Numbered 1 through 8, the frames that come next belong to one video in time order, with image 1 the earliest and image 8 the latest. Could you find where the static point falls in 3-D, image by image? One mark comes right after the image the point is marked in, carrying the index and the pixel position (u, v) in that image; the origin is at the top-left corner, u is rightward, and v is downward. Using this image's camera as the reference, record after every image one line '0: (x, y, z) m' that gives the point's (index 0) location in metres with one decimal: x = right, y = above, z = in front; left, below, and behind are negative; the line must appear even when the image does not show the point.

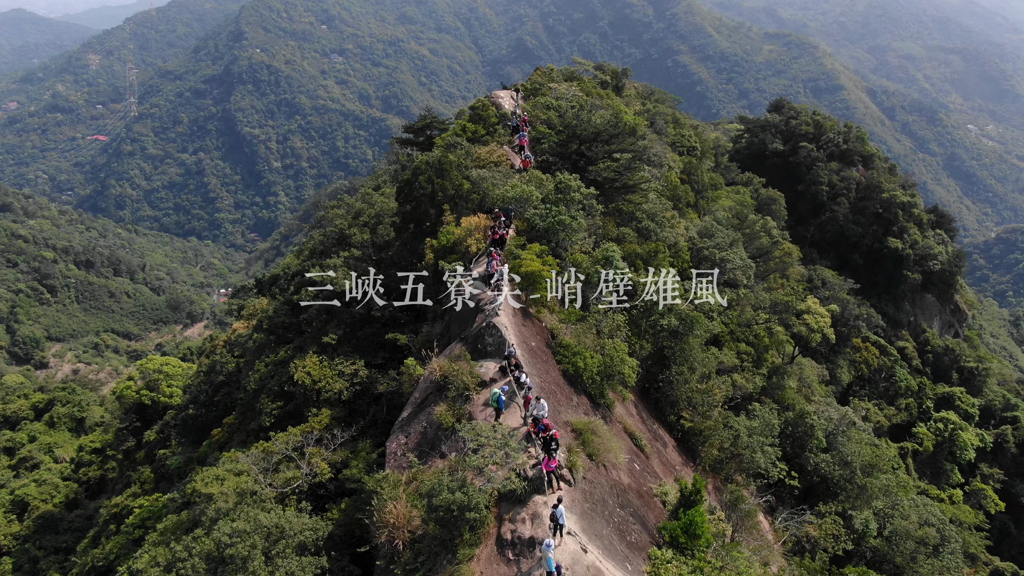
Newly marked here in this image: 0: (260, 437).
0: (-6.0, -3.5, +18.5) m
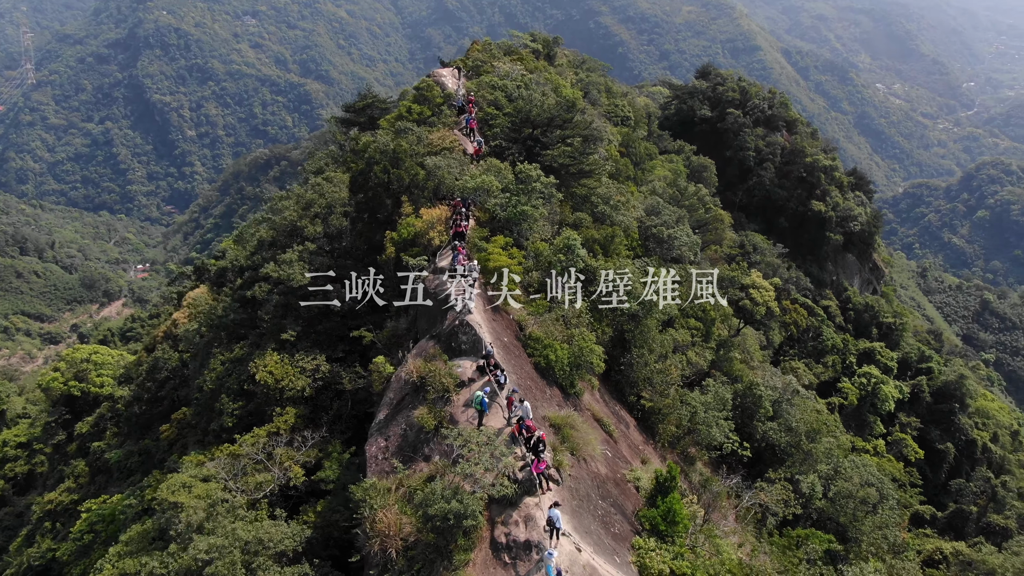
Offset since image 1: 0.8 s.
0: (-6.7, -3.5, +18.1) m
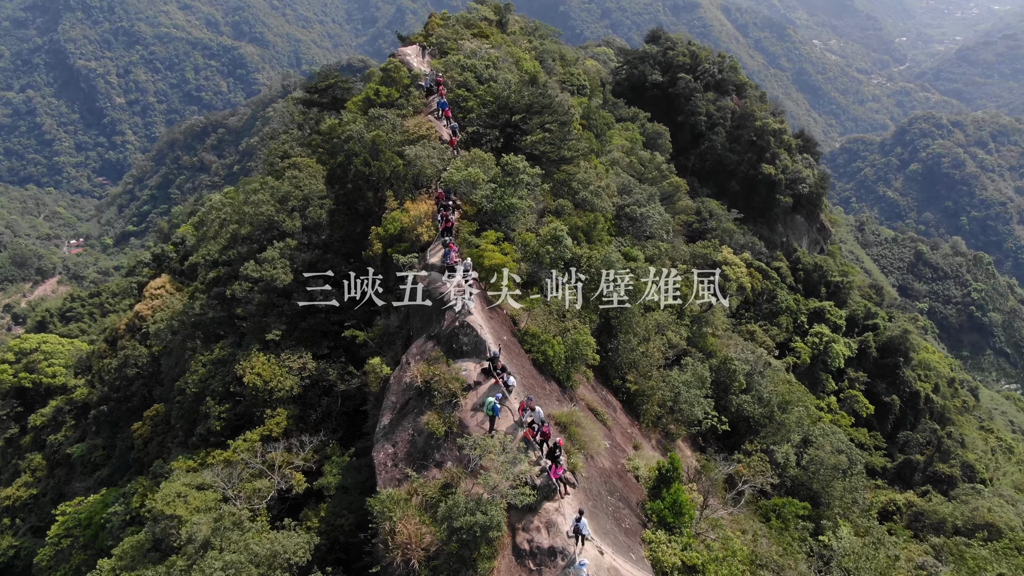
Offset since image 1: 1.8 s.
0: (-6.9, -3.5, +17.8) m
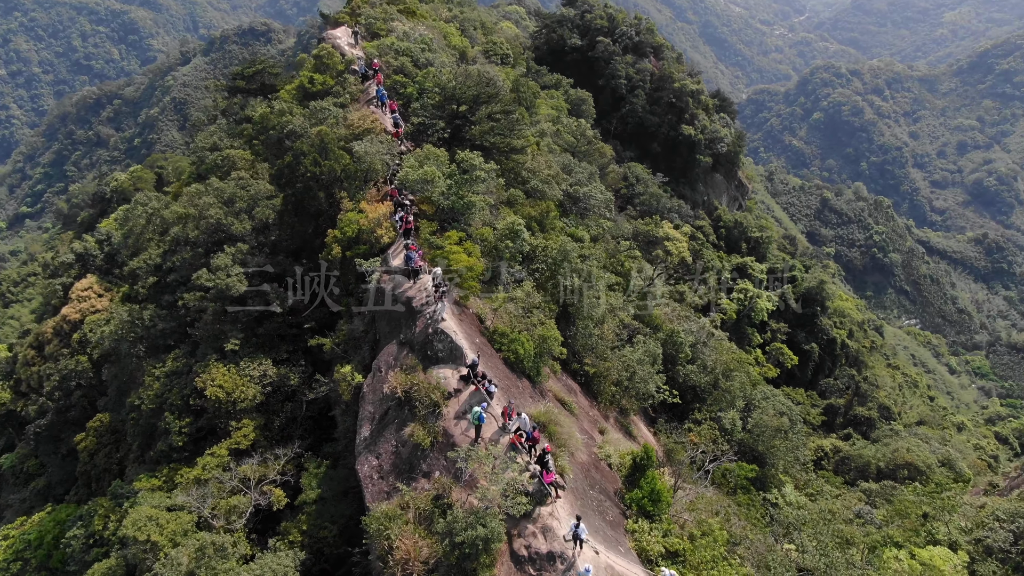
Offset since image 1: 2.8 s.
0: (-7.6, -3.8, +17.4) m
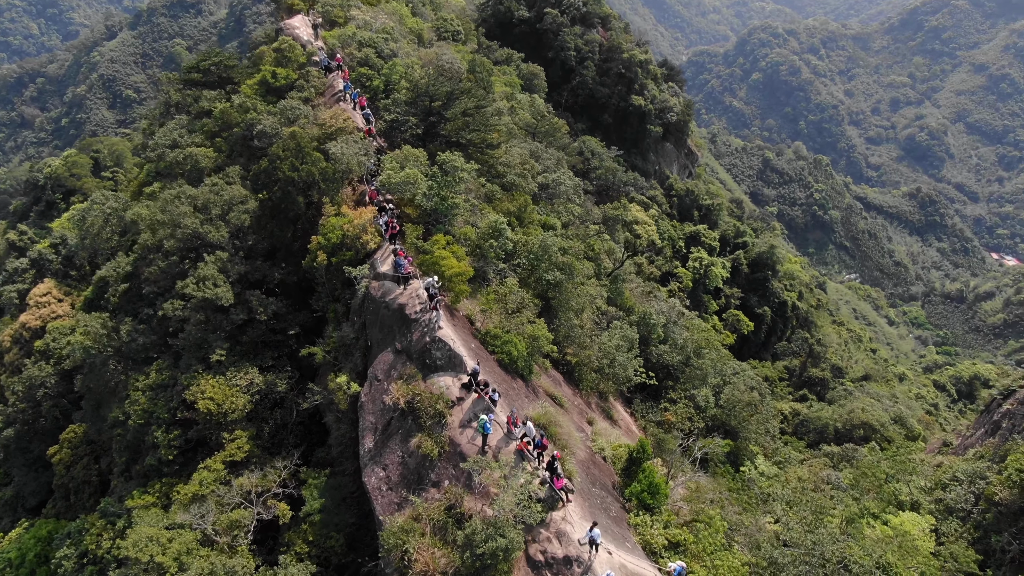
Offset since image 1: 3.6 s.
0: (-7.7, -4.0, +17.3) m
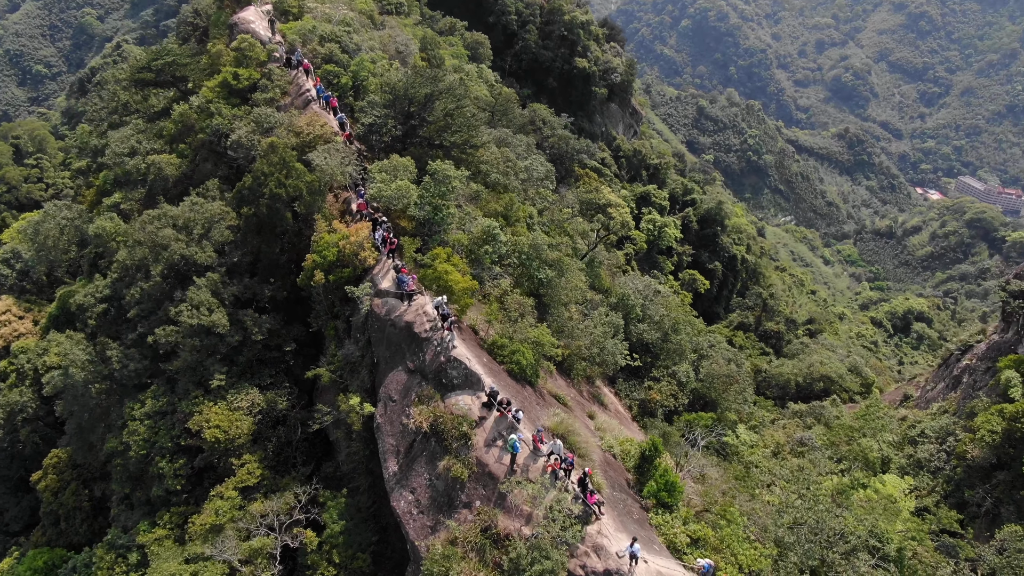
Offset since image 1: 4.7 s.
0: (-7.5, -4.6, +17.1) m
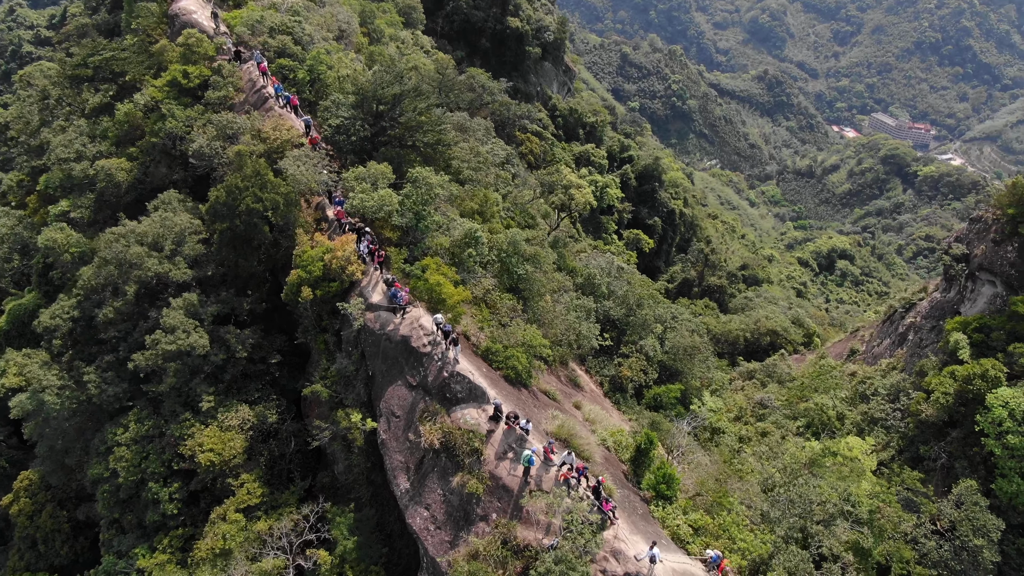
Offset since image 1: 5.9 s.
0: (-7.5, -5.1, +17.0) m
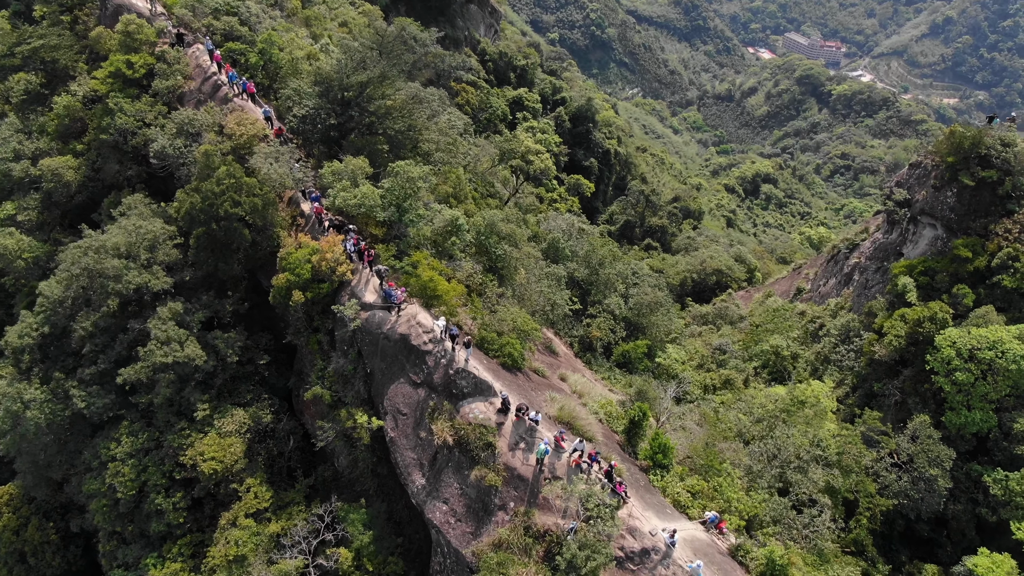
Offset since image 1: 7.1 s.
0: (-7.4, -5.4, +17.1) m
